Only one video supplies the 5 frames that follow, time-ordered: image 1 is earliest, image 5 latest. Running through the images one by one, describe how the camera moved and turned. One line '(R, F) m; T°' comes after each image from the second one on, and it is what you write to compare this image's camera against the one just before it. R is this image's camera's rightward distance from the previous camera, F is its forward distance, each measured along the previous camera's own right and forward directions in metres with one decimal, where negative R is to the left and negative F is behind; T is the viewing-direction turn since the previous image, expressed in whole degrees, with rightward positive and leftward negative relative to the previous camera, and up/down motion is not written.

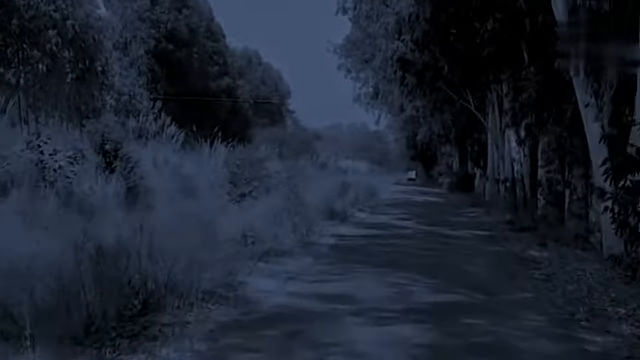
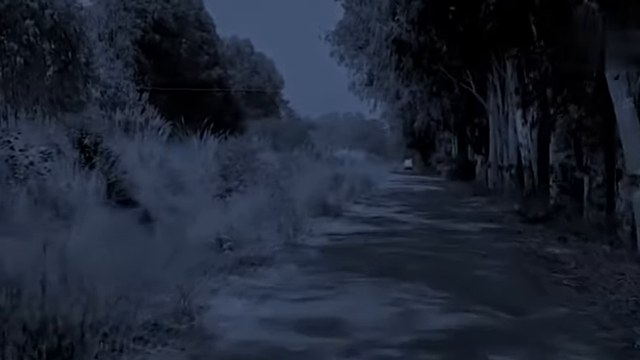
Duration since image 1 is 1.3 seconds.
(+0.1, +1.9) m; 0°
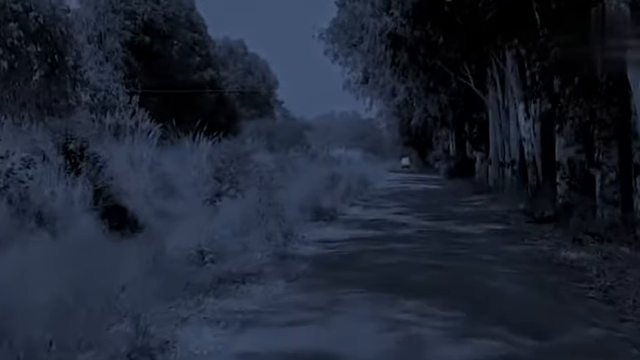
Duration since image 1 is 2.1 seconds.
(+0.1, +1.1) m; 0°
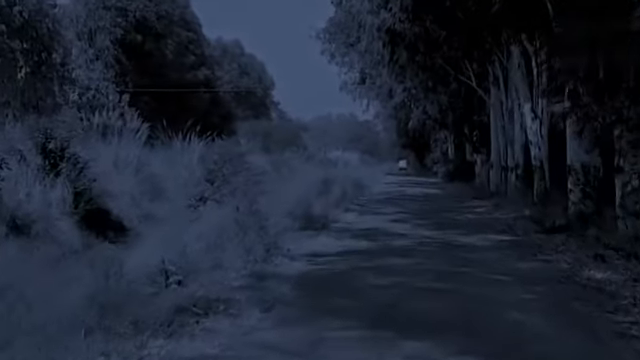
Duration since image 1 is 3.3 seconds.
(+0.1, +1.6) m; 0°
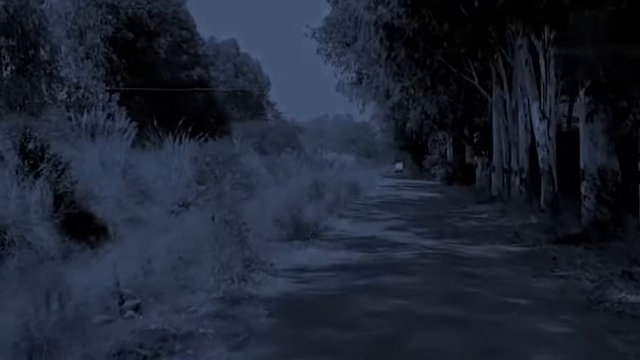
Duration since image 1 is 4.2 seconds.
(+0.1, +1.4) m; 0°
